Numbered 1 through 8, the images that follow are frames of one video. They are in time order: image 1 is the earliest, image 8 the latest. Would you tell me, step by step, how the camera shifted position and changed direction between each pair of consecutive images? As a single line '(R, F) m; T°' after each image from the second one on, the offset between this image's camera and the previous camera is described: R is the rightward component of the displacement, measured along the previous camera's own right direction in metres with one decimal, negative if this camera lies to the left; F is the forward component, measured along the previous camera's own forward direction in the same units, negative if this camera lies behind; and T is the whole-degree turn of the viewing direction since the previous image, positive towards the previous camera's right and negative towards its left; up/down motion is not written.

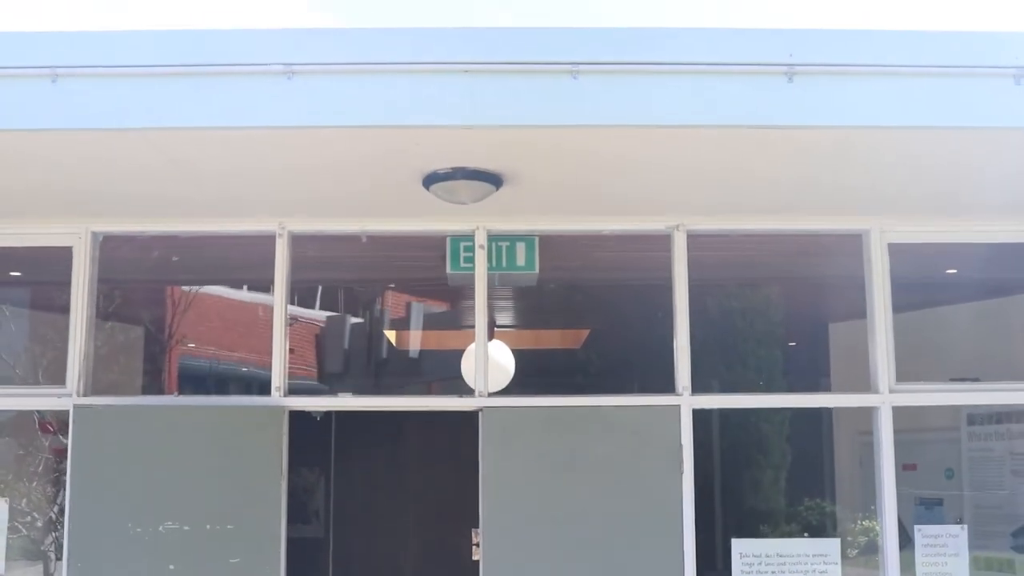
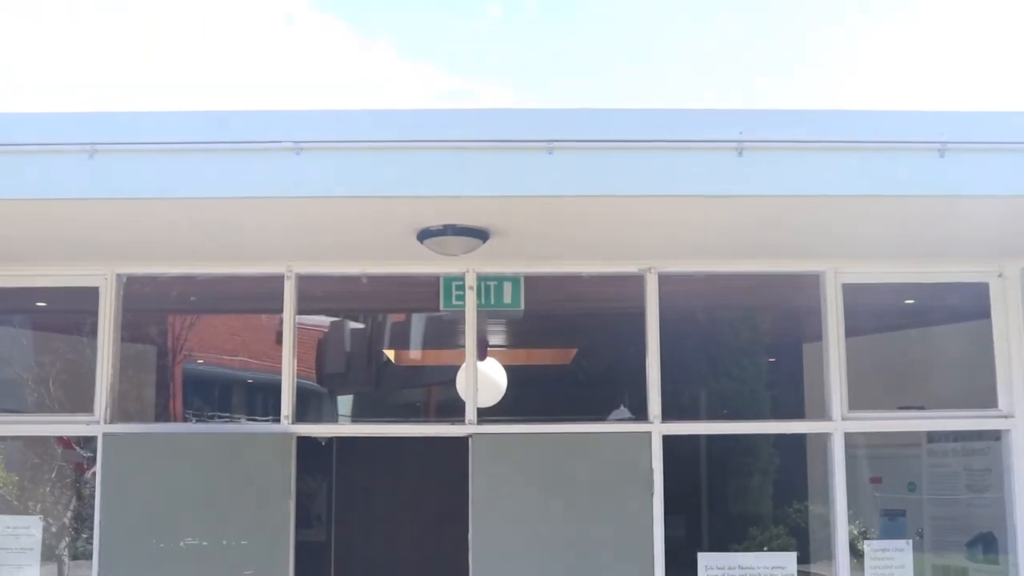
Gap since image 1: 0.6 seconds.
(+0.1, -0.5) m; 0°
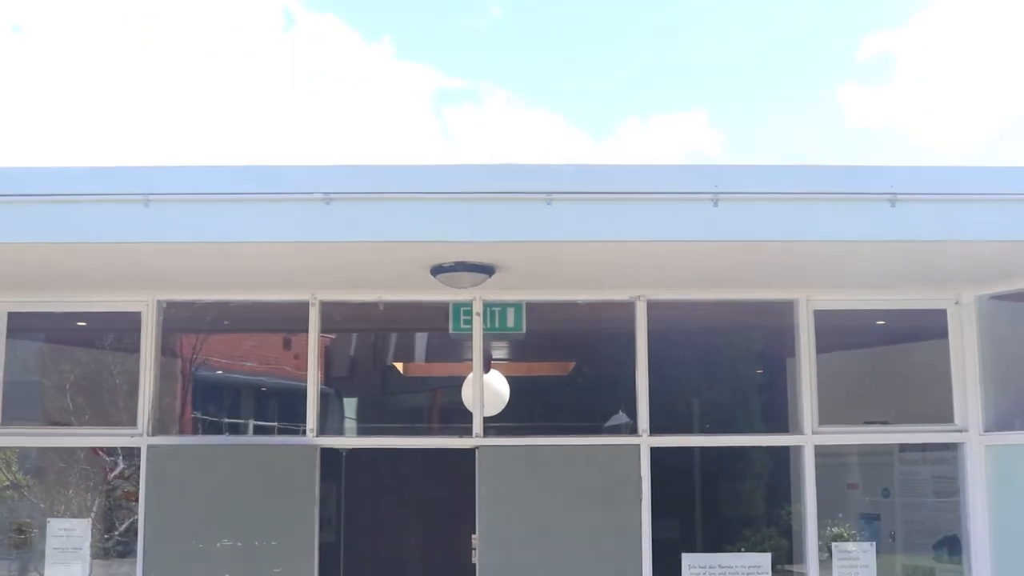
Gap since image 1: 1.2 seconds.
(0.0, -0.6) m; 0°
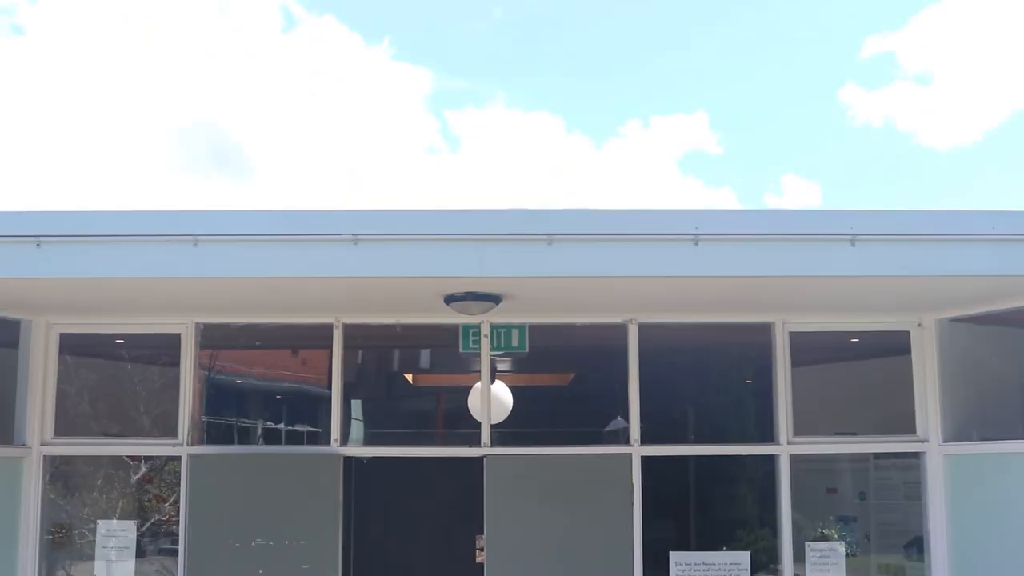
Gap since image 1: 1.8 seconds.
(0.0, -0.7) m; 0°
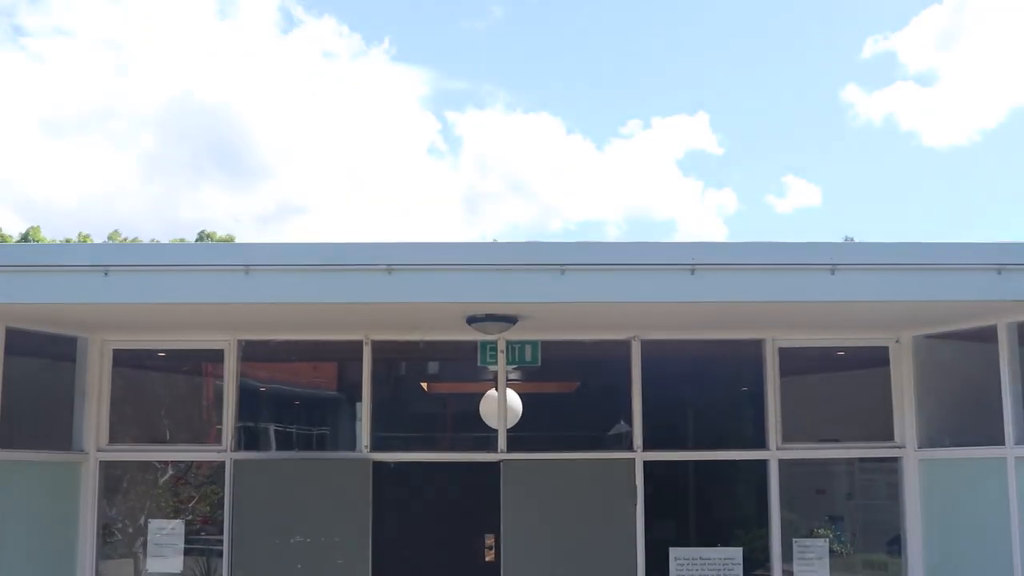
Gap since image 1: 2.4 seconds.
(-0.1, -0.7) m; 0°
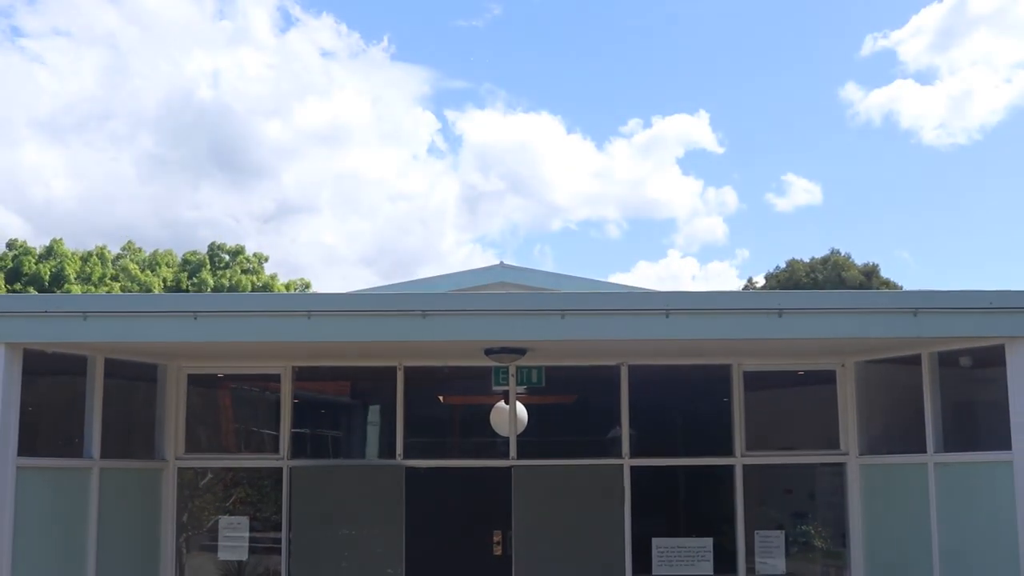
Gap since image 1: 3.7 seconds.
(-0.1, -1.6) m; 0°
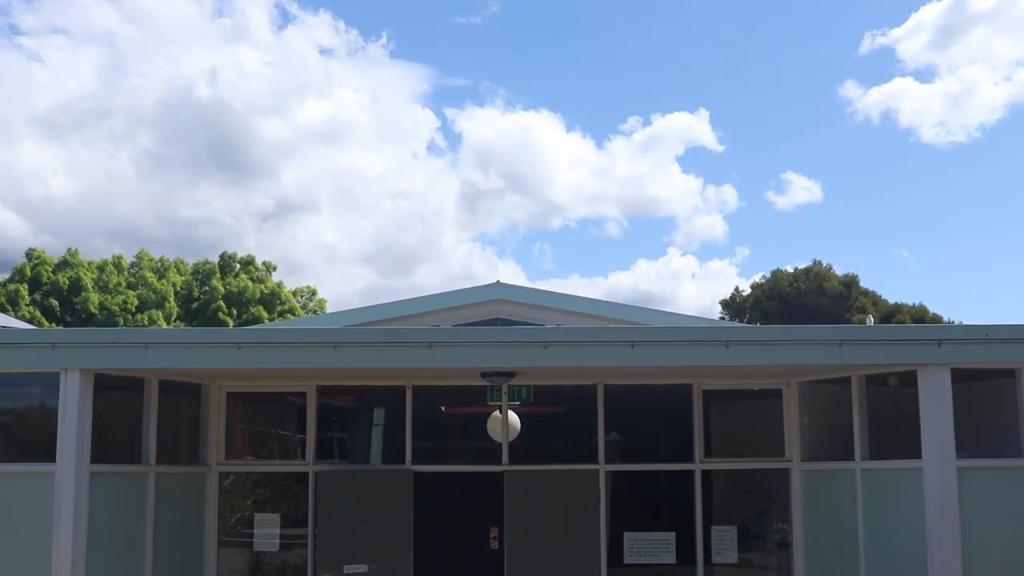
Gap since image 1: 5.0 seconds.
(+0.1, -1.6) m; 0°
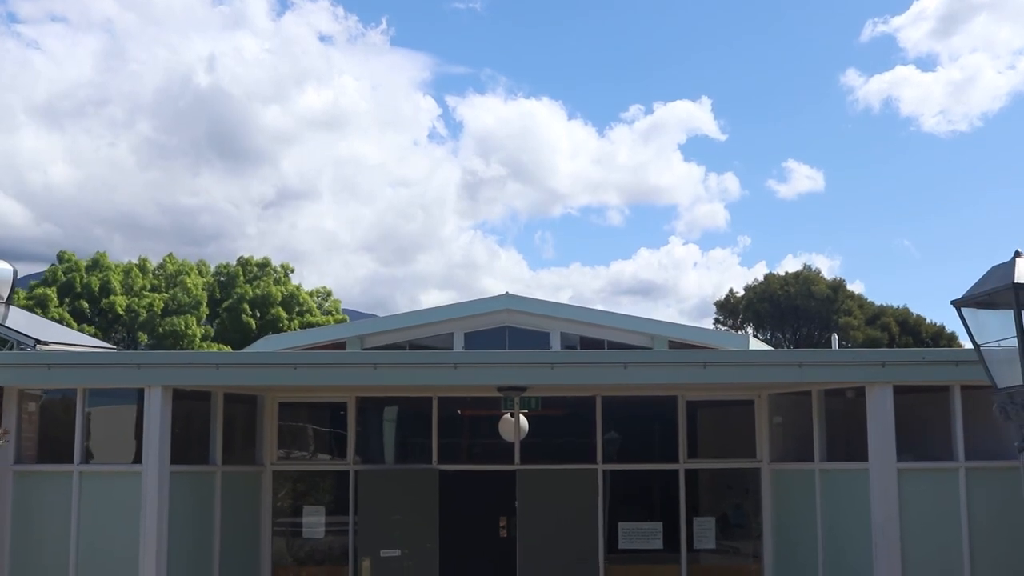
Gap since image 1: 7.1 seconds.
(-0.1, -1.9) m; 0°
